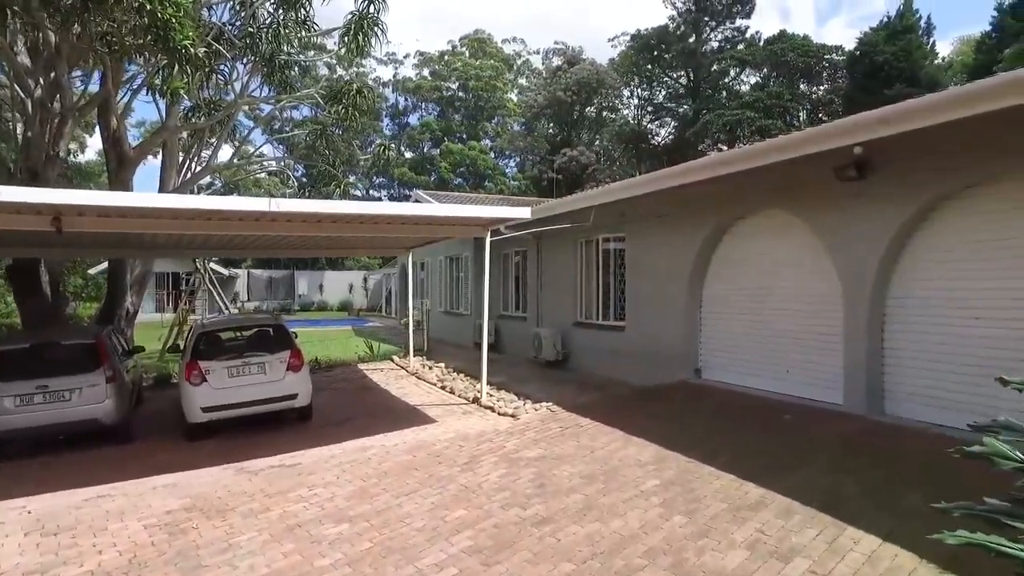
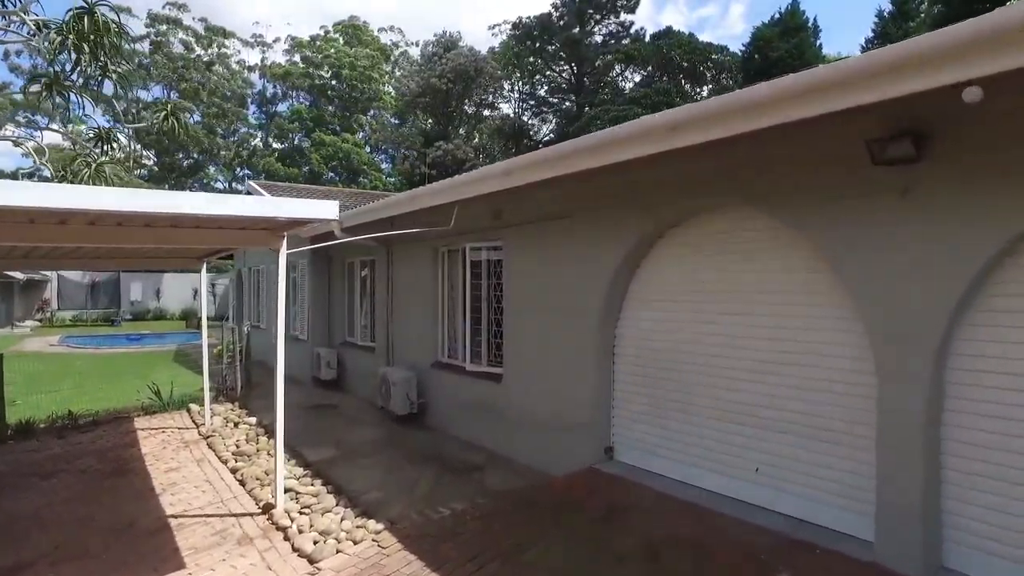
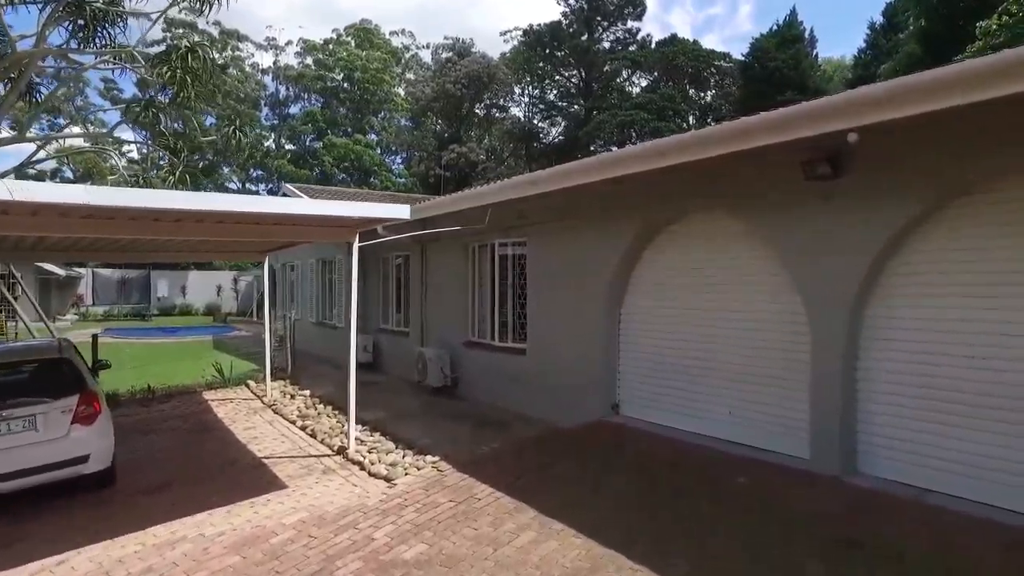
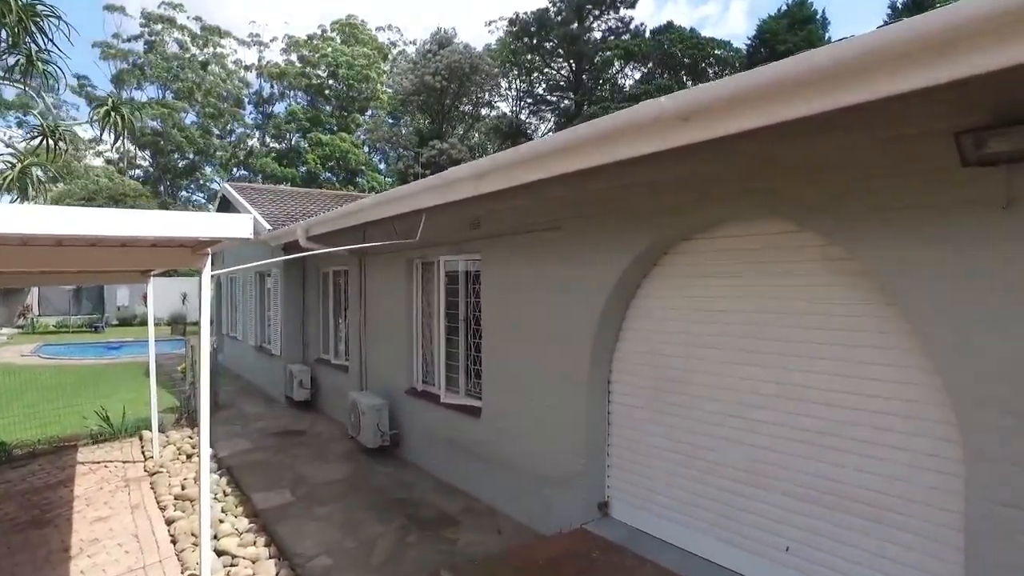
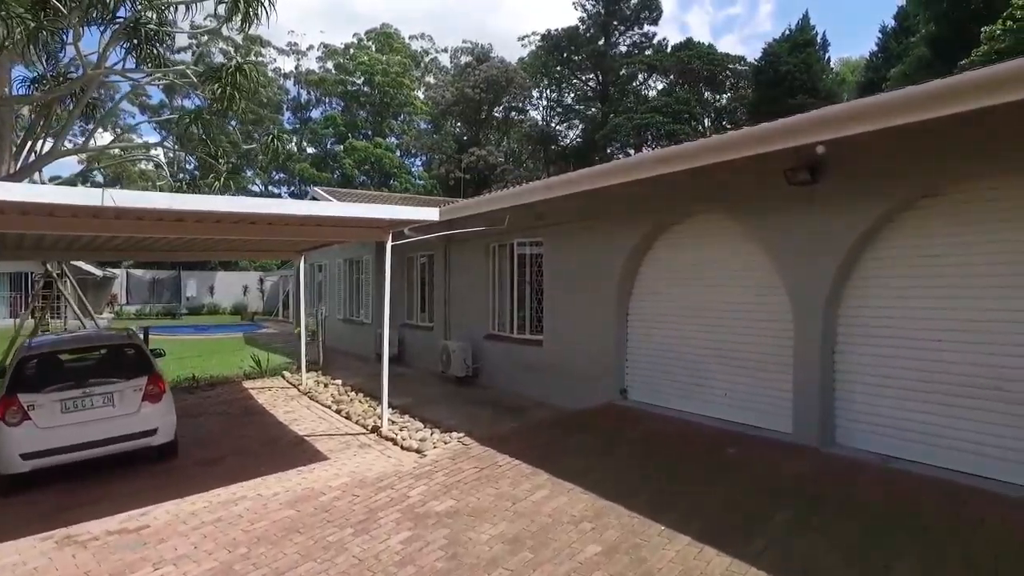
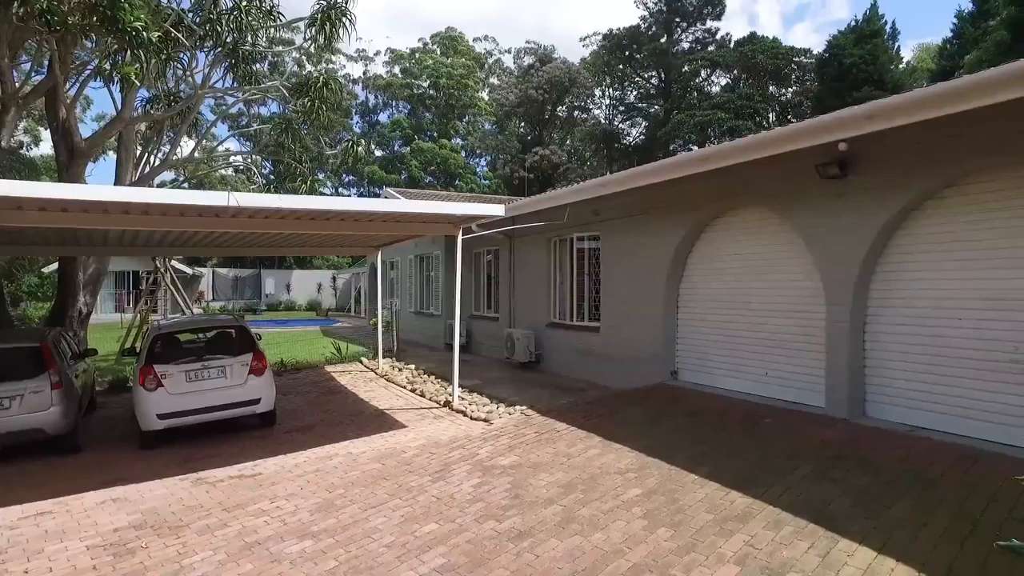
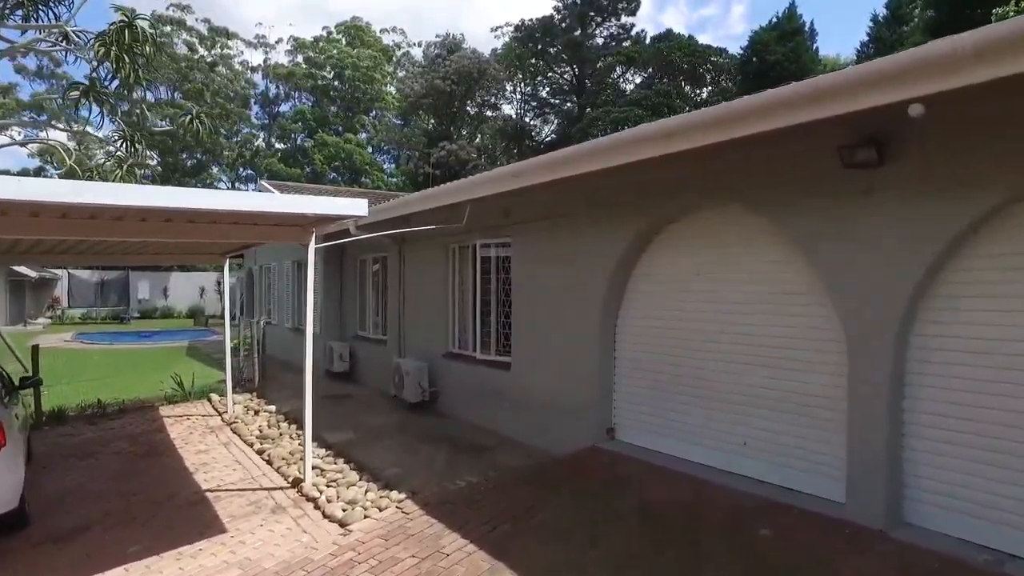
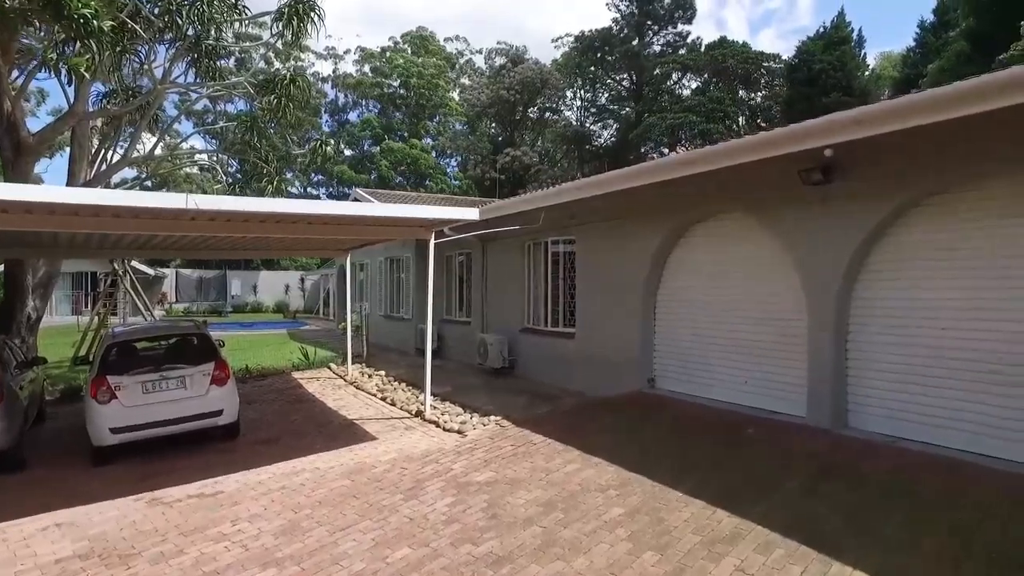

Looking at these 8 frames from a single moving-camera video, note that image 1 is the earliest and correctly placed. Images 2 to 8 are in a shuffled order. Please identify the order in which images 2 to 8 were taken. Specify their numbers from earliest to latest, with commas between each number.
6, 8, 5, 3, 7, 2, 4
